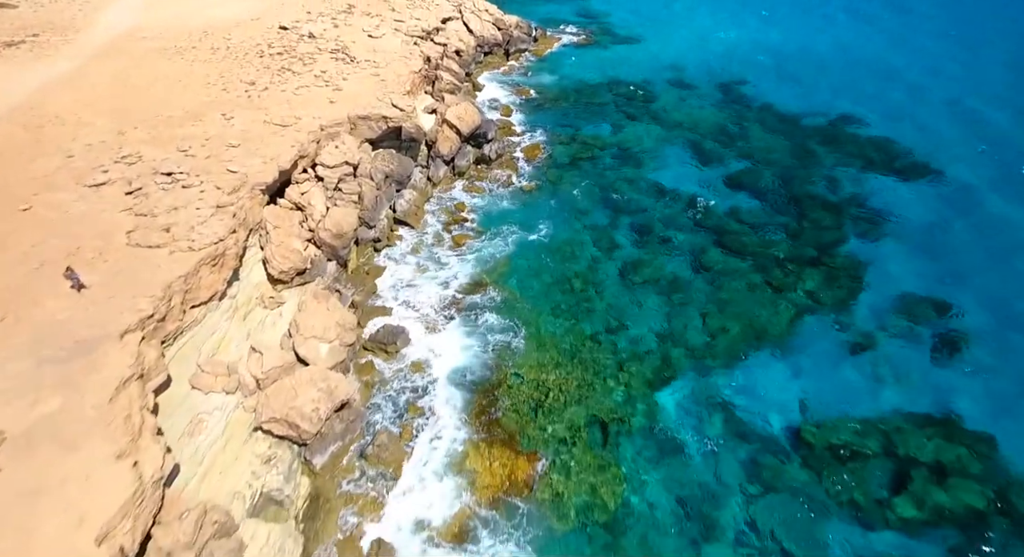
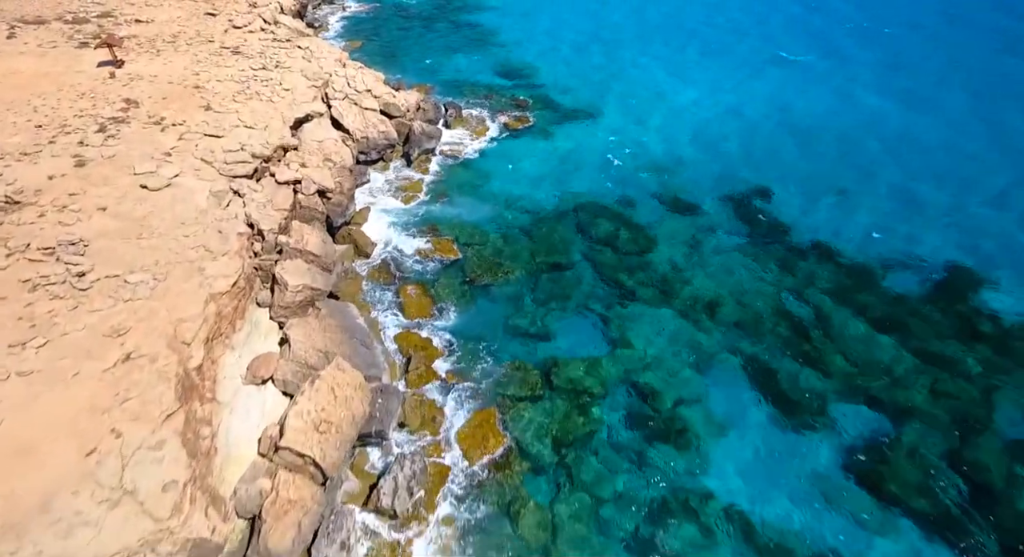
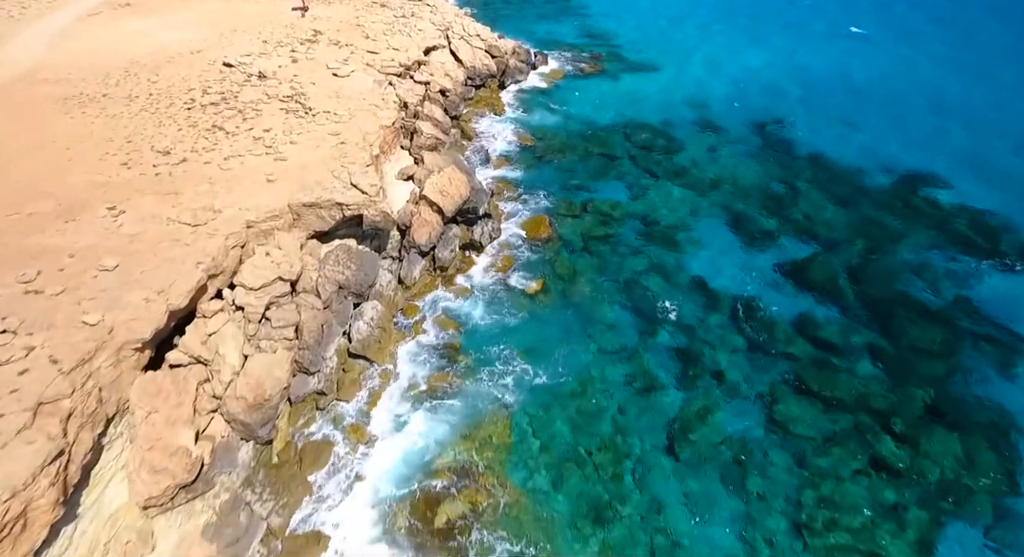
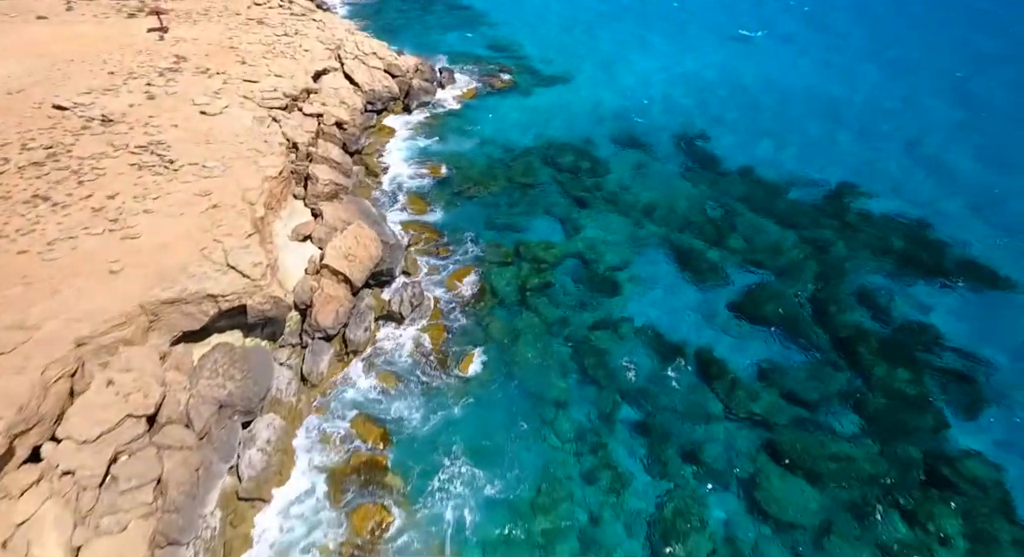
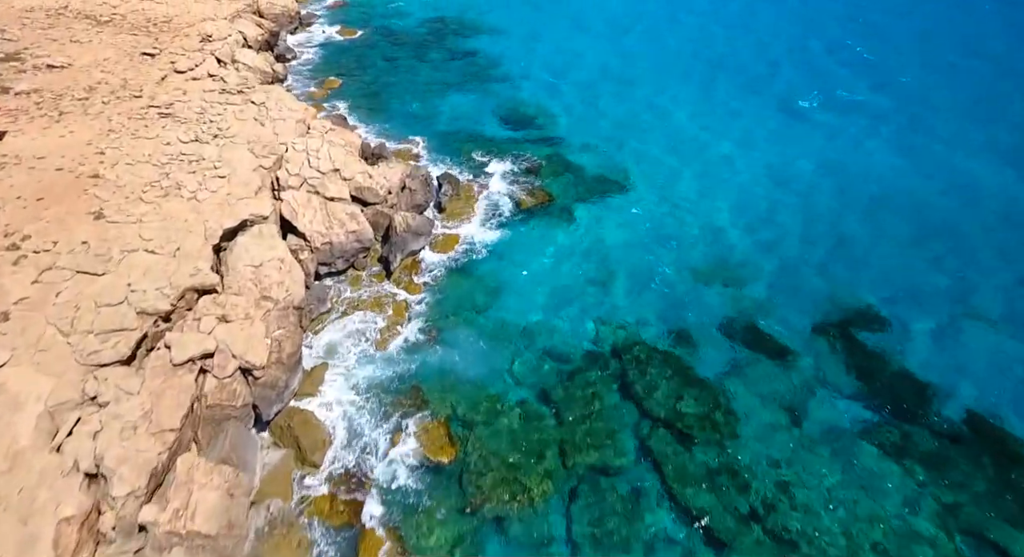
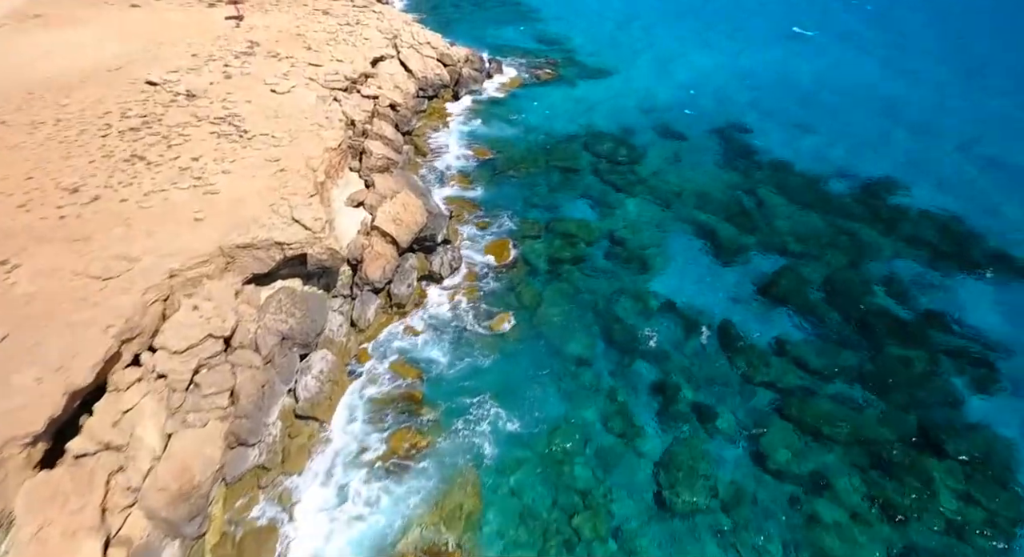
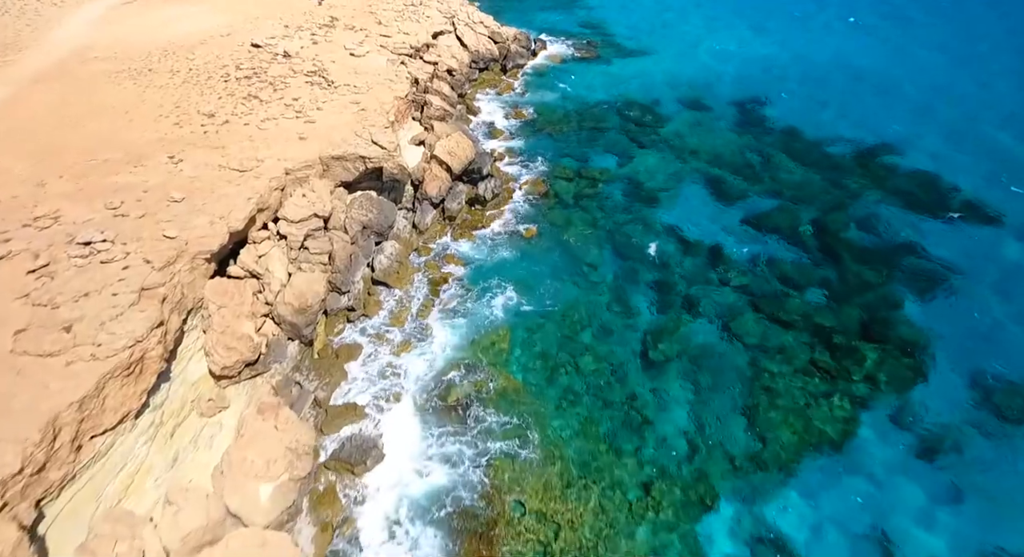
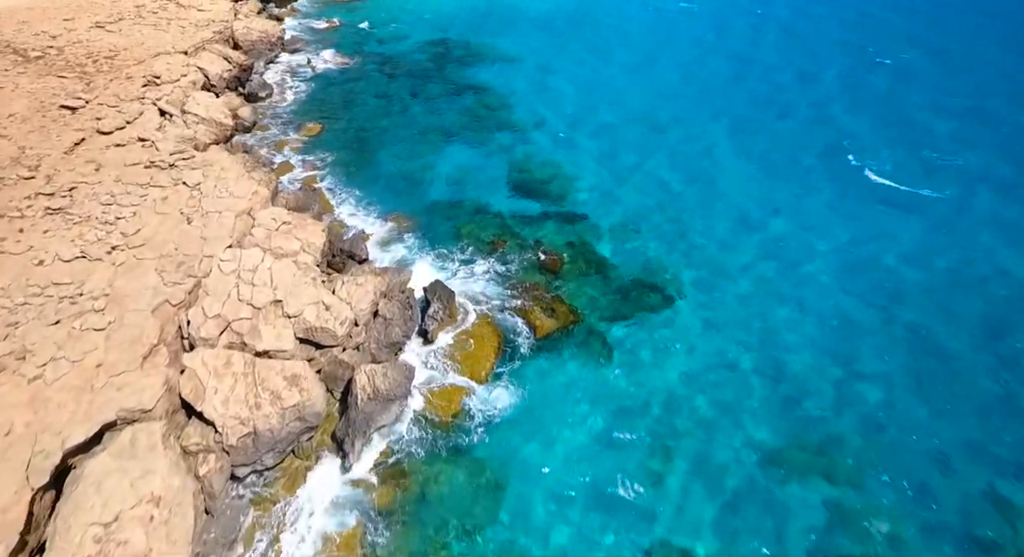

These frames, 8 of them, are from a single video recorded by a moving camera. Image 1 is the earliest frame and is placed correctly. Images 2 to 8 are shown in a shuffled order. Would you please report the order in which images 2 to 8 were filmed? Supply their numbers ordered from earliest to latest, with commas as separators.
7, 3, 6, 4, 2, 5, 8
